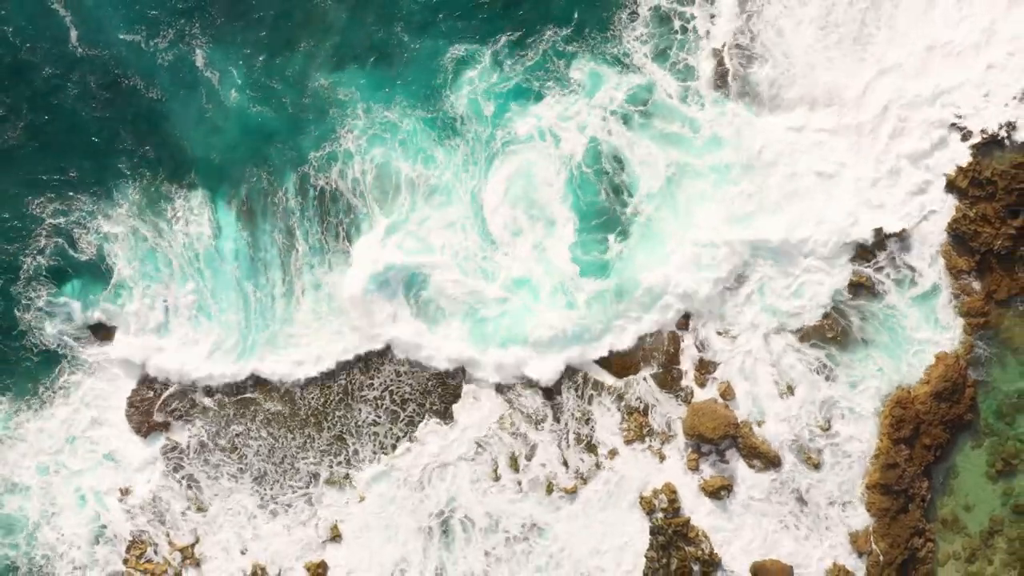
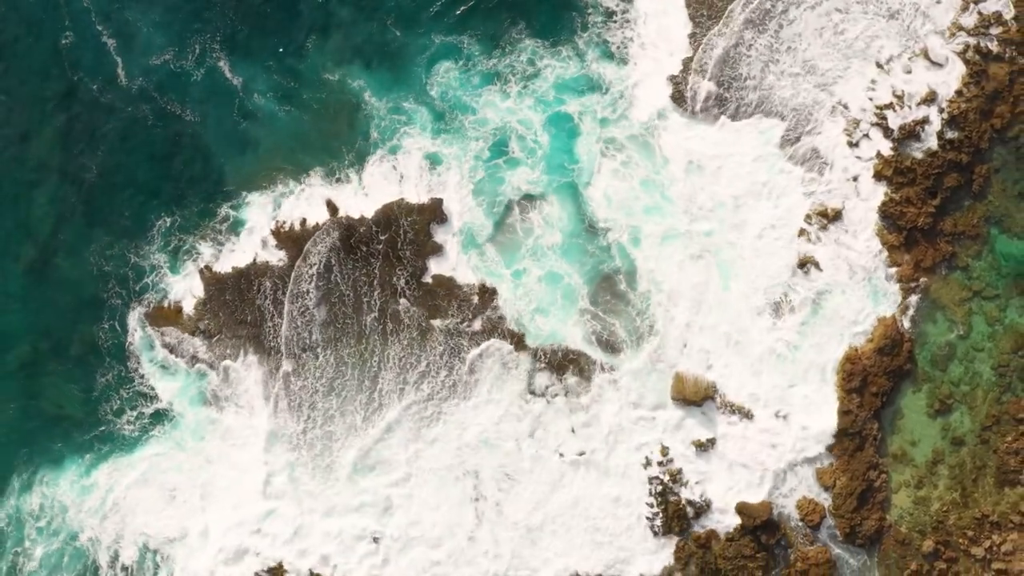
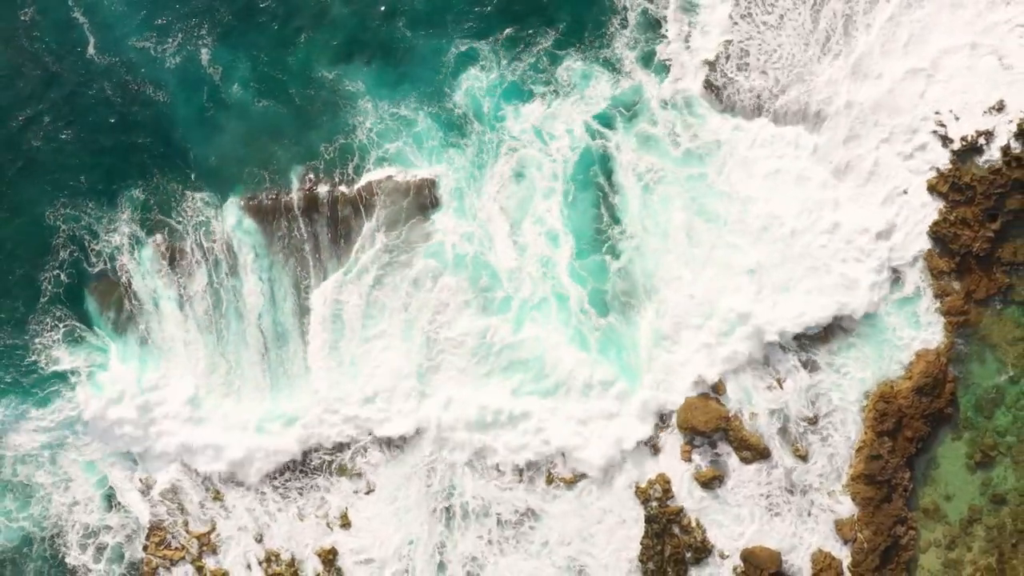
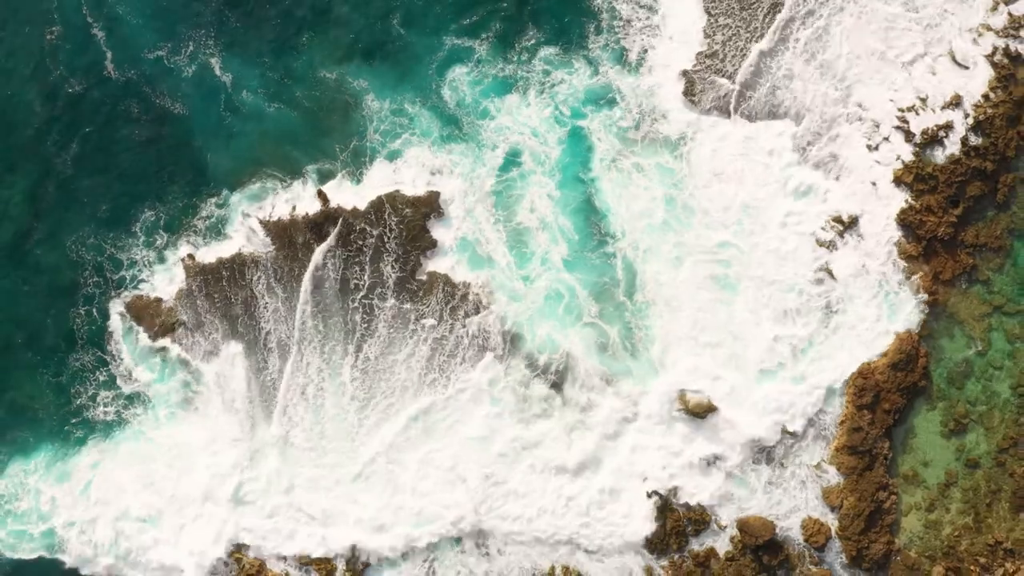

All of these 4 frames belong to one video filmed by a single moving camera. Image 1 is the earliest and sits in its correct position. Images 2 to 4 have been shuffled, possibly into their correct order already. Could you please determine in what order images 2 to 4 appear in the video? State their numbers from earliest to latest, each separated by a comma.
3, 4, 2
